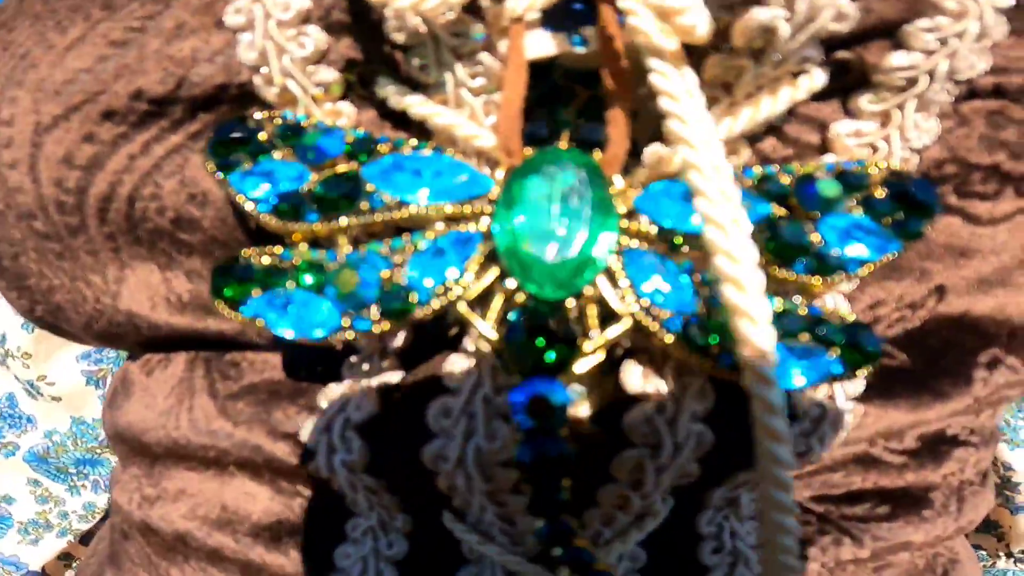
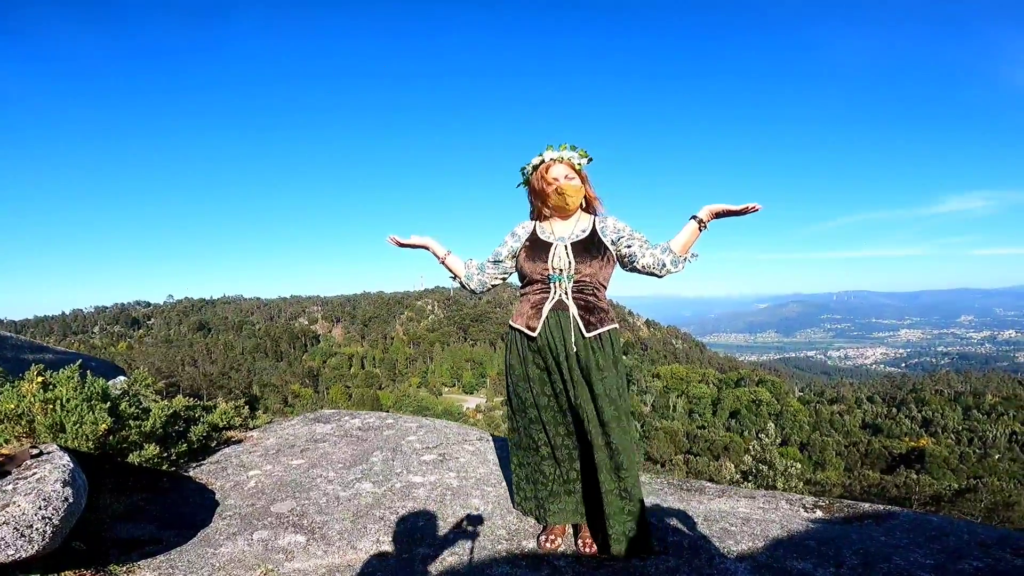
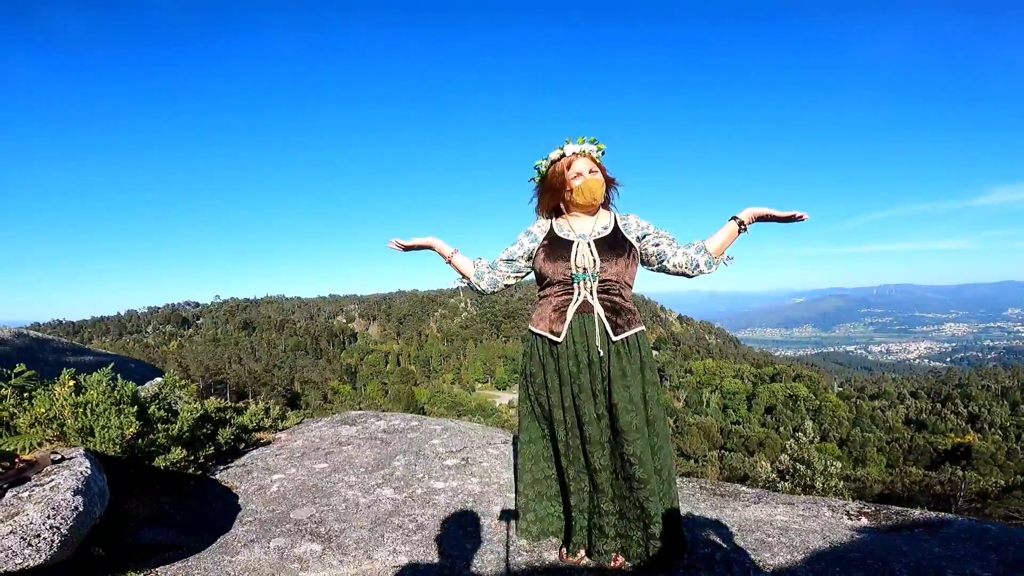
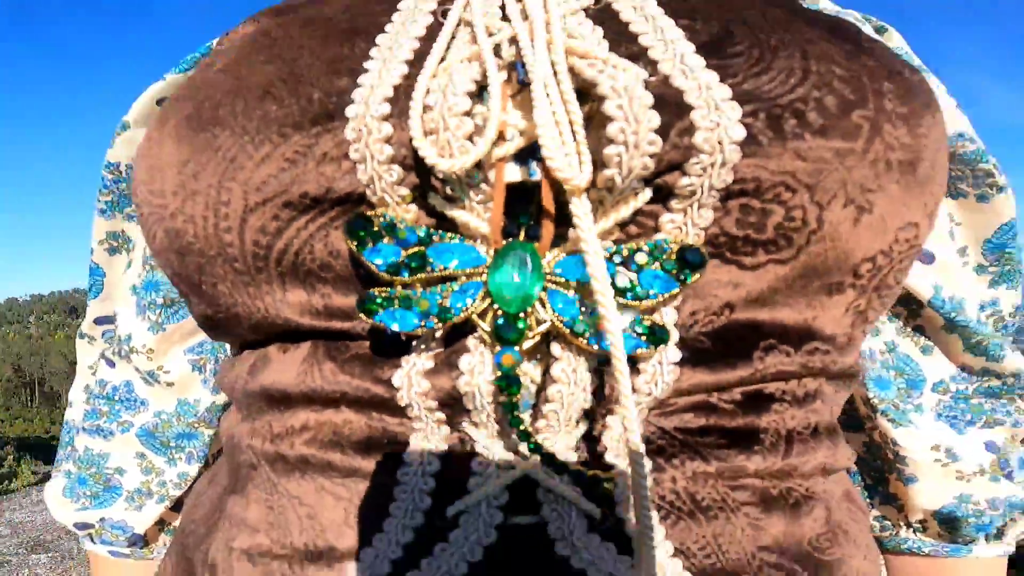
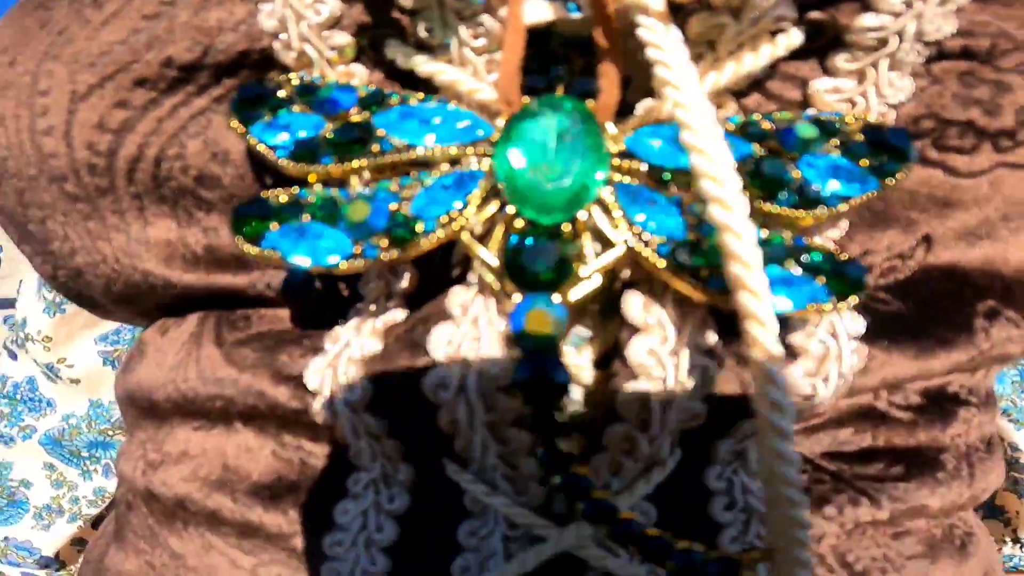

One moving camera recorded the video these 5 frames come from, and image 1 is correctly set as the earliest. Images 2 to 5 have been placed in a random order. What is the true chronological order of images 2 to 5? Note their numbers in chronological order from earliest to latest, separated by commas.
5, 4, 3, 2
